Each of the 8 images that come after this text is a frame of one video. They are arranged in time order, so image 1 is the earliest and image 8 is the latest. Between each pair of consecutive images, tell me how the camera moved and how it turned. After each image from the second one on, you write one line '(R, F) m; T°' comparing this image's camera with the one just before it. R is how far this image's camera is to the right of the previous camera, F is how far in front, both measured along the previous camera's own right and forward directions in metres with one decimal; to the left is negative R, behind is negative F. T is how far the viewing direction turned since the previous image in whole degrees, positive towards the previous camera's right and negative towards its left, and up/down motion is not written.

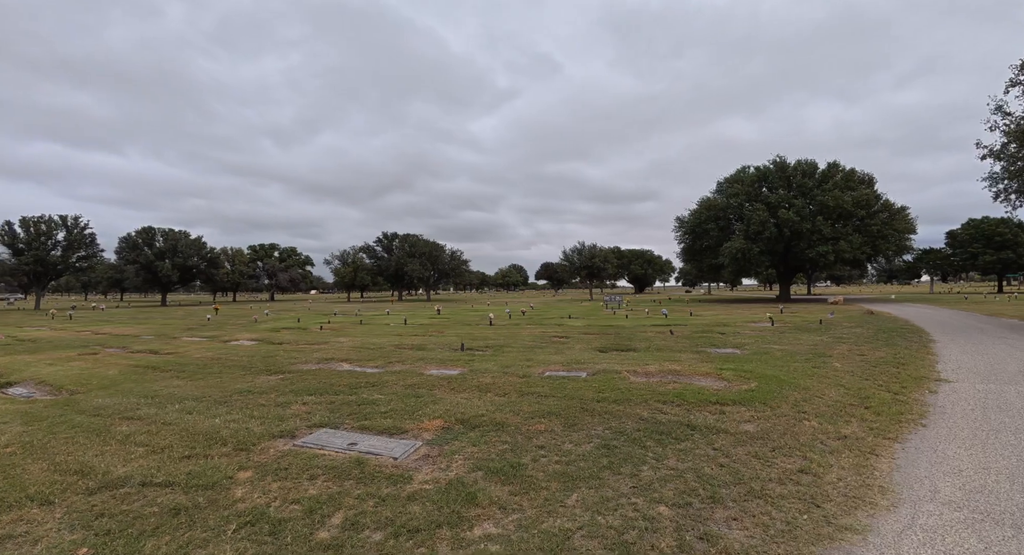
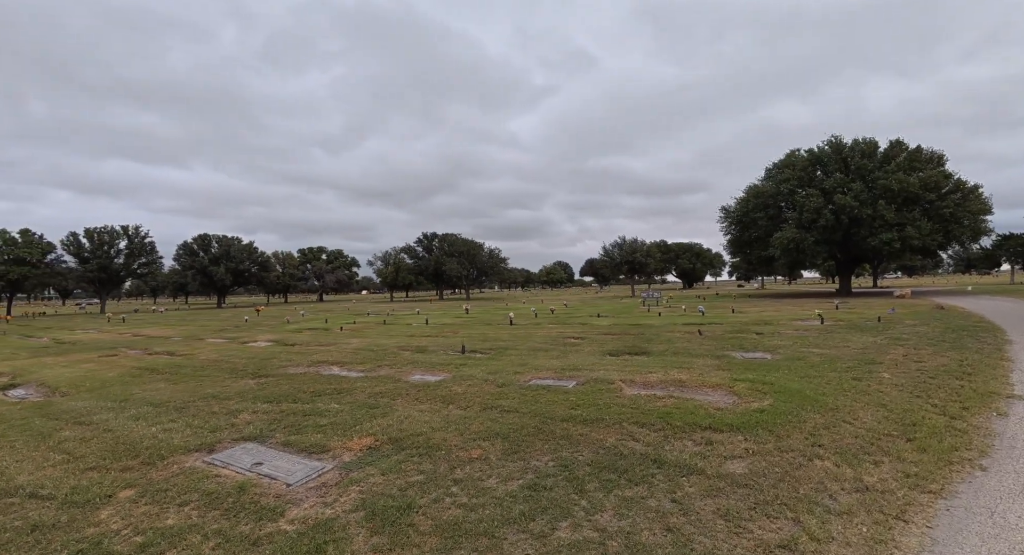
(+1.5, +1.6) m; -6°
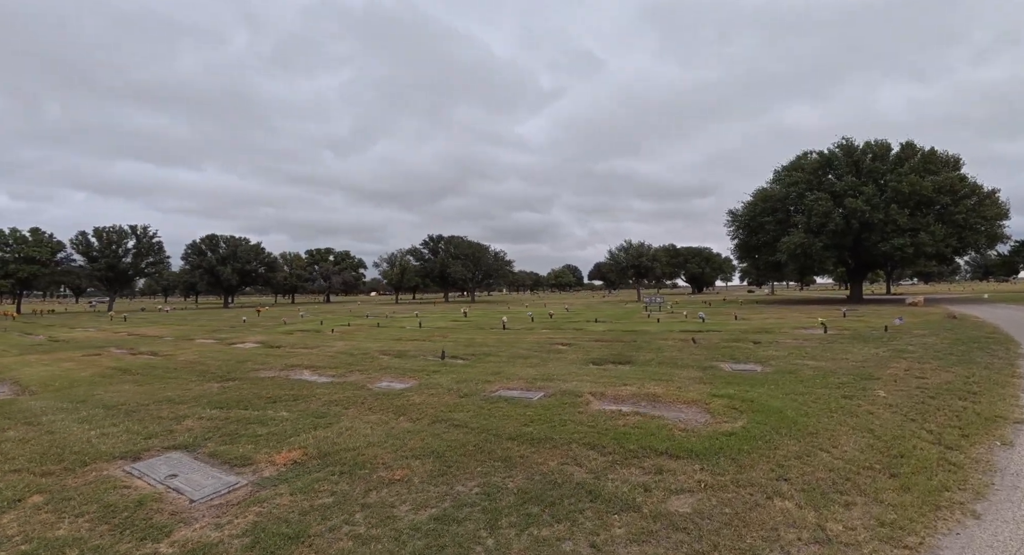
(+0.9, +0.7) m; -1°
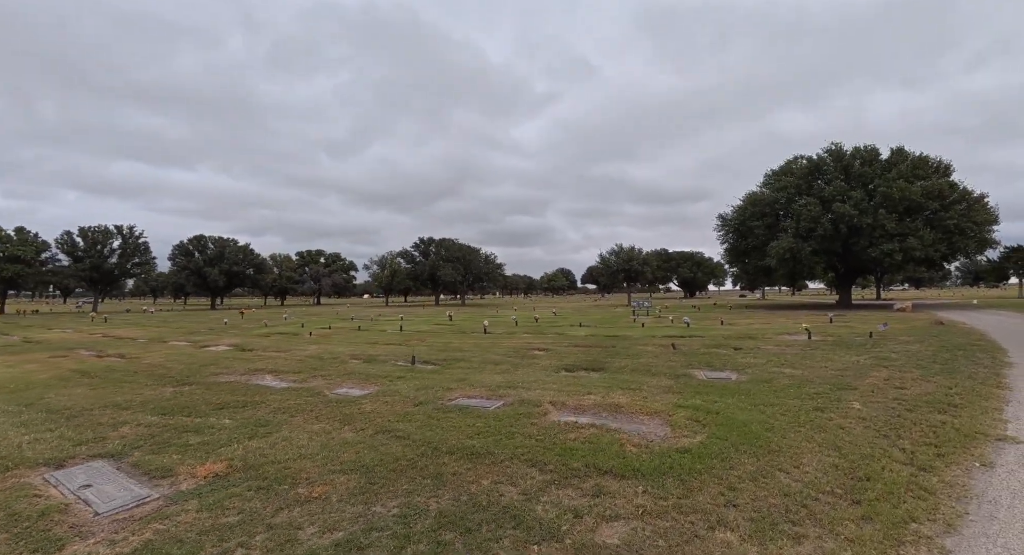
(+0.6, +0.5) m; 0°
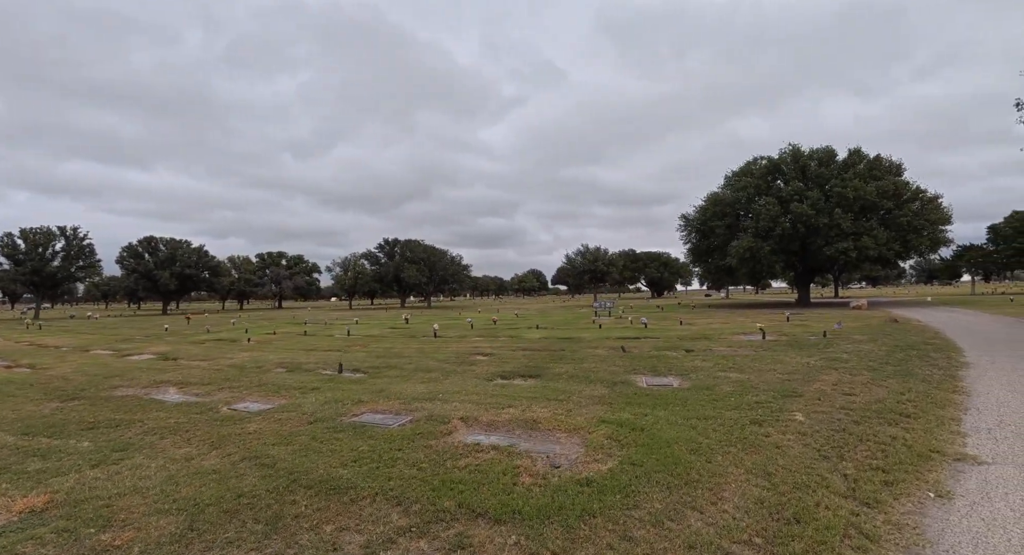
(+1.0, +1.1) m; +3°
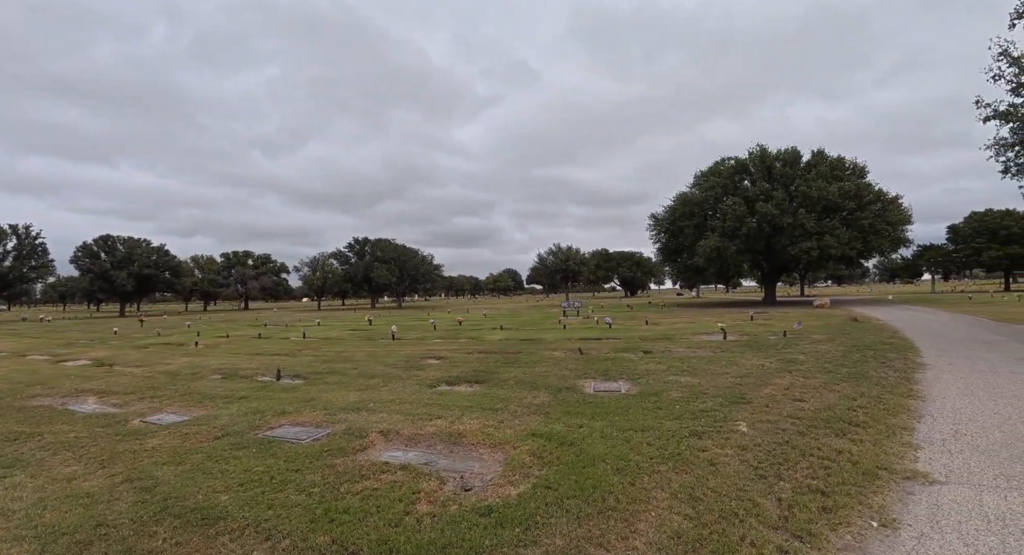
(+0.7, +0.6) m; +2°
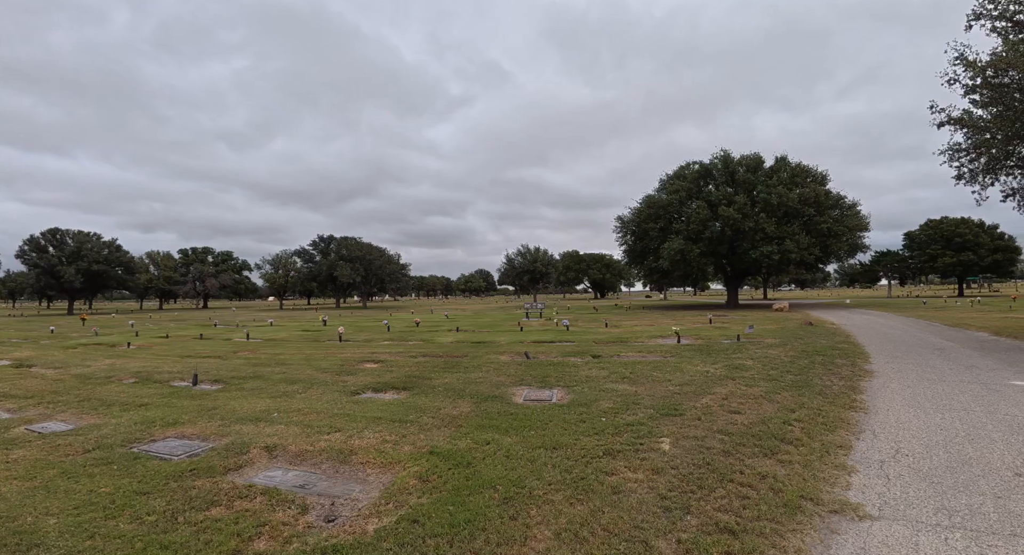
(+0.8, +0.7) m; +3°
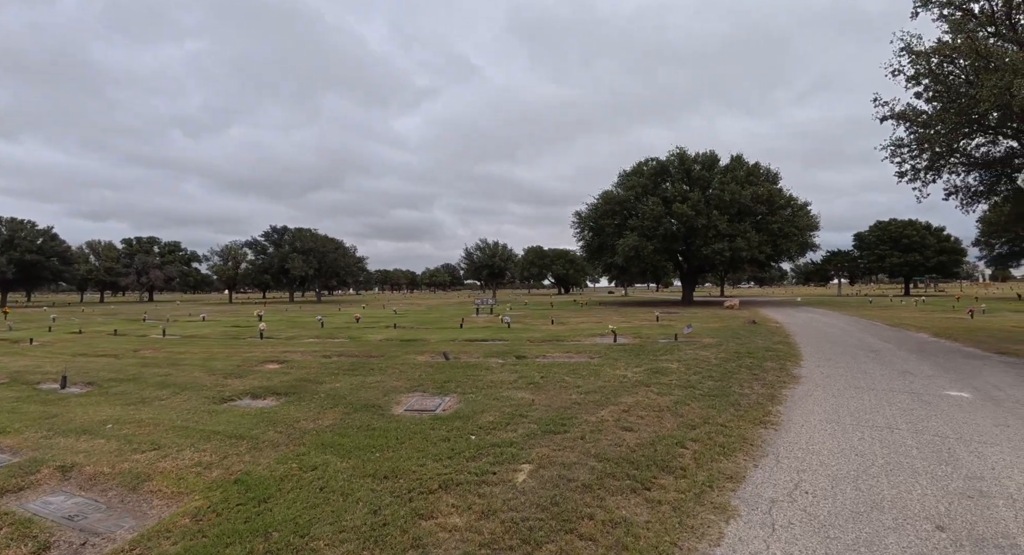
(+1.1, +1.0) m; +3°
